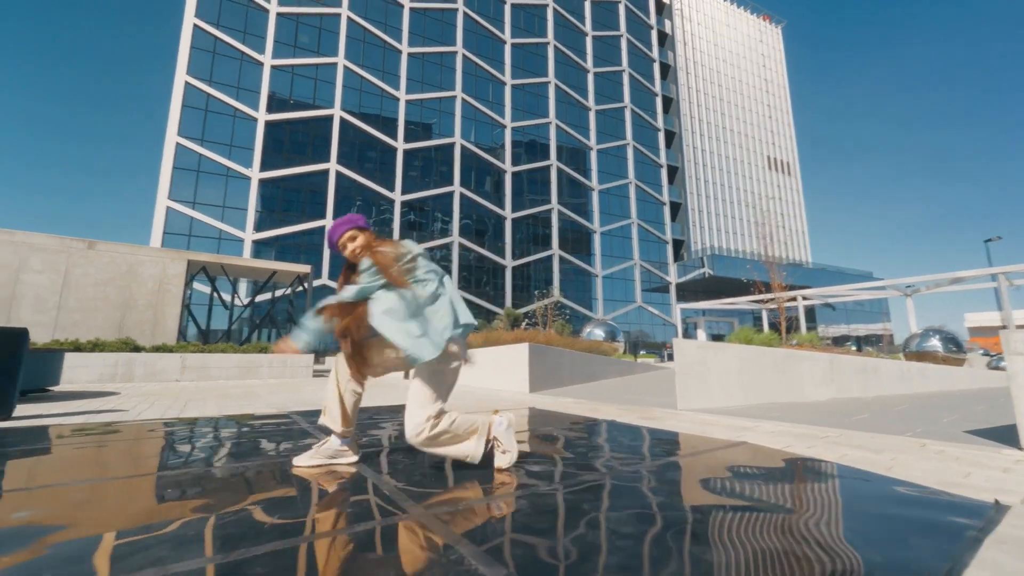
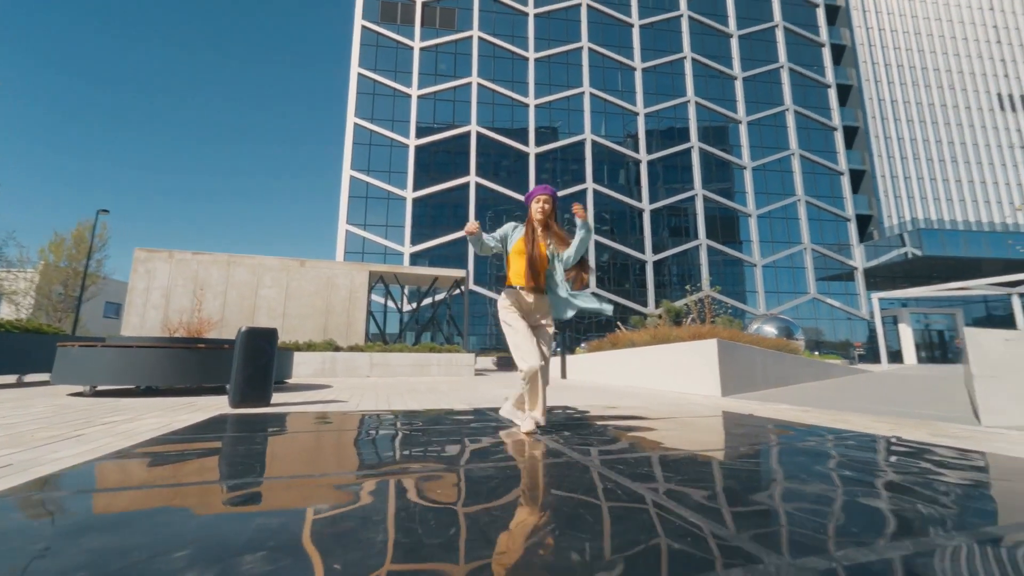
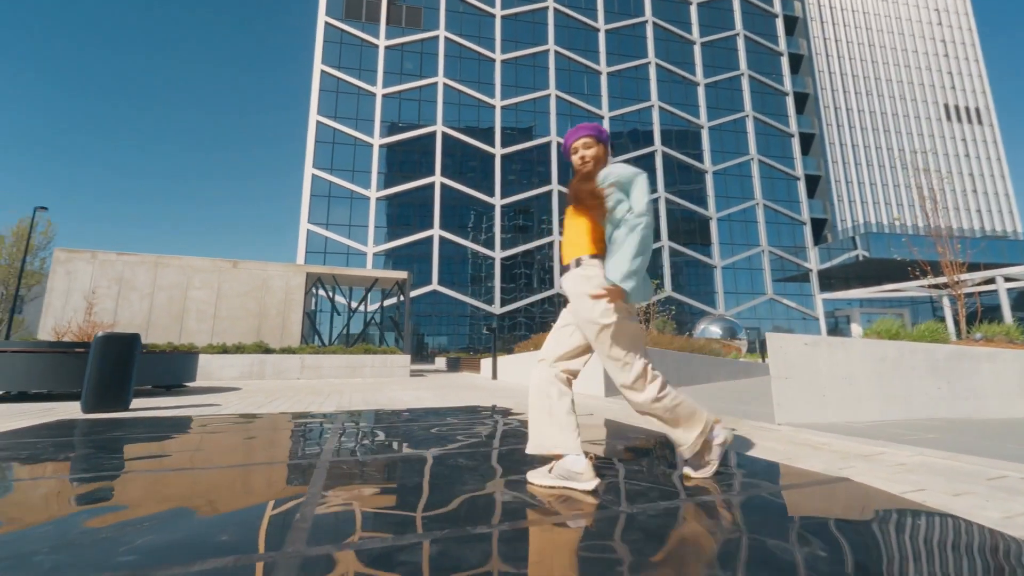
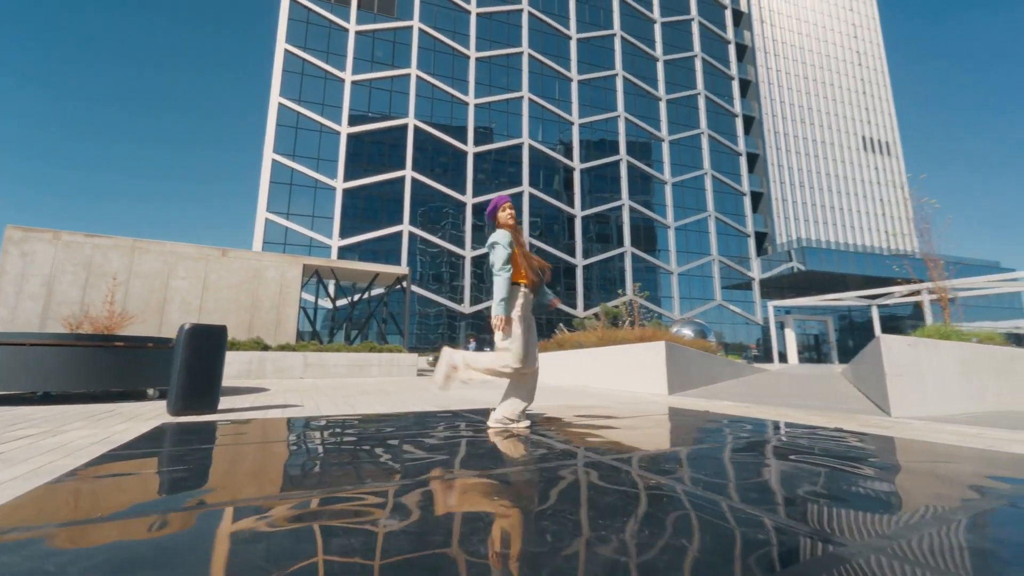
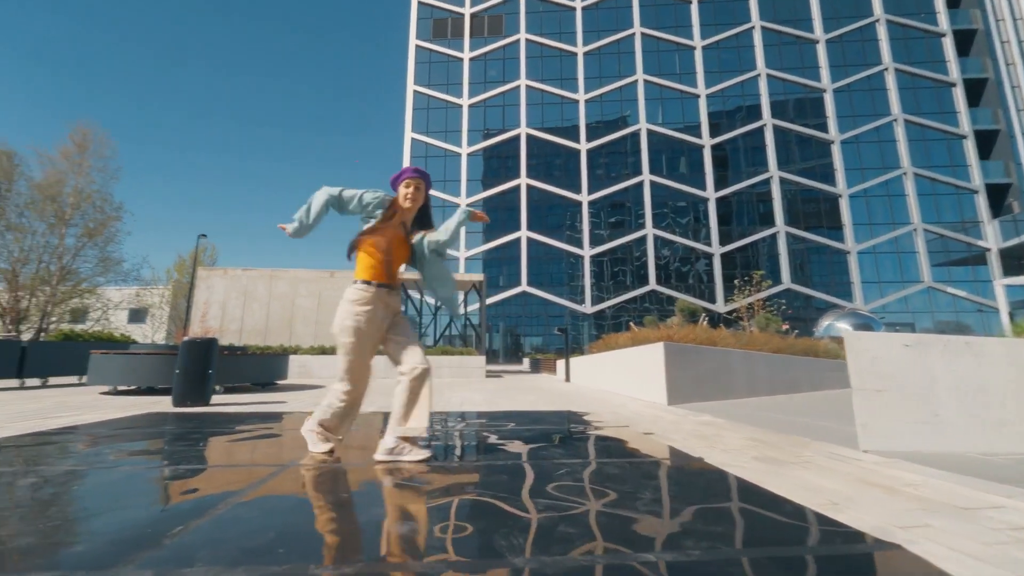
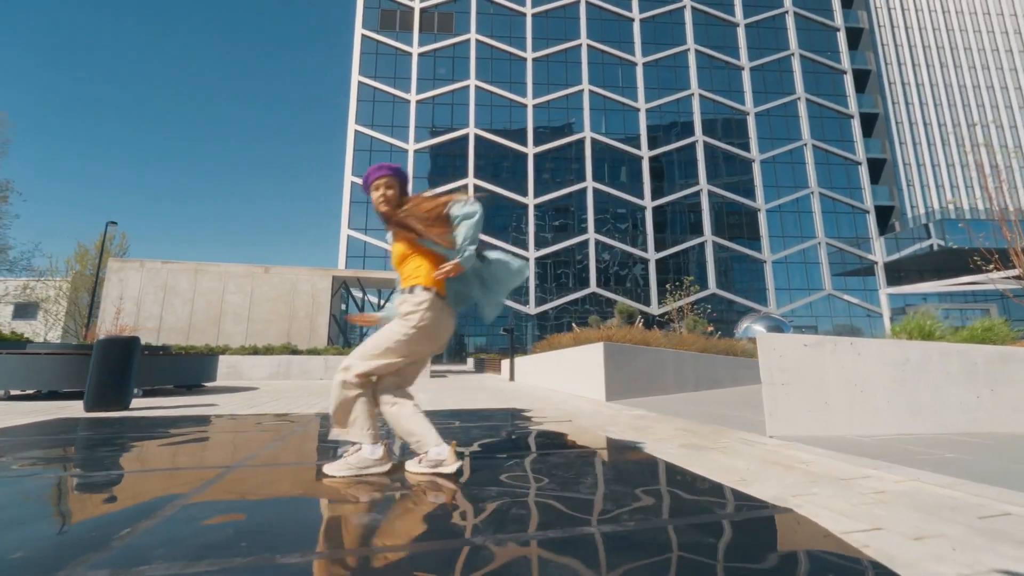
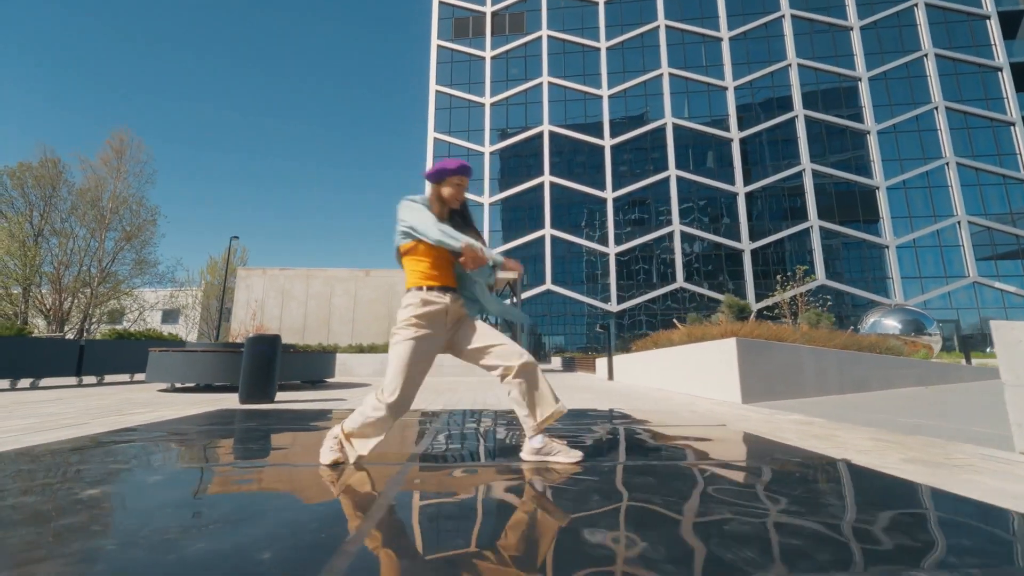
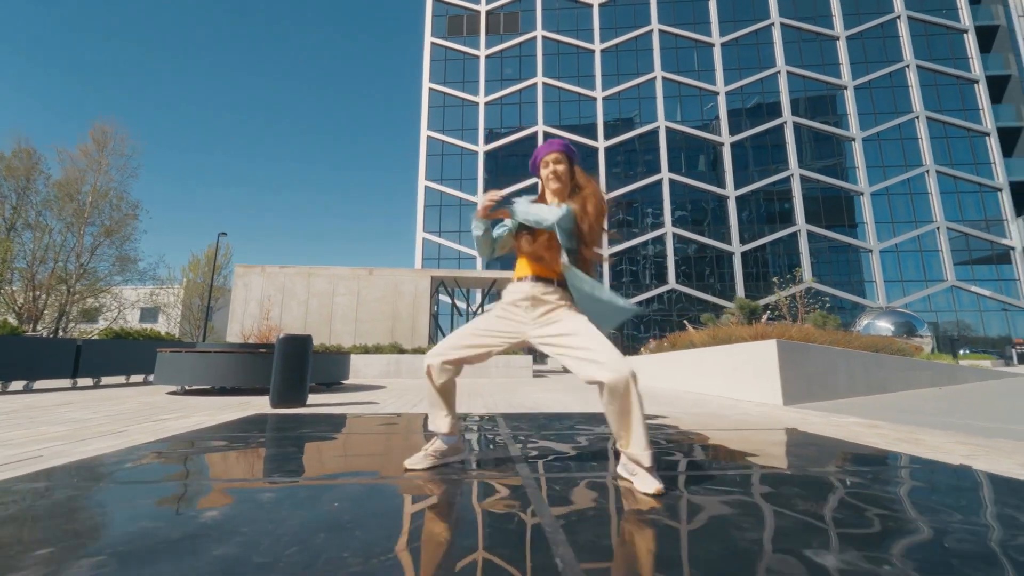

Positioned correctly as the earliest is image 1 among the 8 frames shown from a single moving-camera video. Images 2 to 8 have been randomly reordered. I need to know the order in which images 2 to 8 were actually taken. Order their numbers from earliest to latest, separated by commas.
3, 6, 5, 7, 8, 2, 4
